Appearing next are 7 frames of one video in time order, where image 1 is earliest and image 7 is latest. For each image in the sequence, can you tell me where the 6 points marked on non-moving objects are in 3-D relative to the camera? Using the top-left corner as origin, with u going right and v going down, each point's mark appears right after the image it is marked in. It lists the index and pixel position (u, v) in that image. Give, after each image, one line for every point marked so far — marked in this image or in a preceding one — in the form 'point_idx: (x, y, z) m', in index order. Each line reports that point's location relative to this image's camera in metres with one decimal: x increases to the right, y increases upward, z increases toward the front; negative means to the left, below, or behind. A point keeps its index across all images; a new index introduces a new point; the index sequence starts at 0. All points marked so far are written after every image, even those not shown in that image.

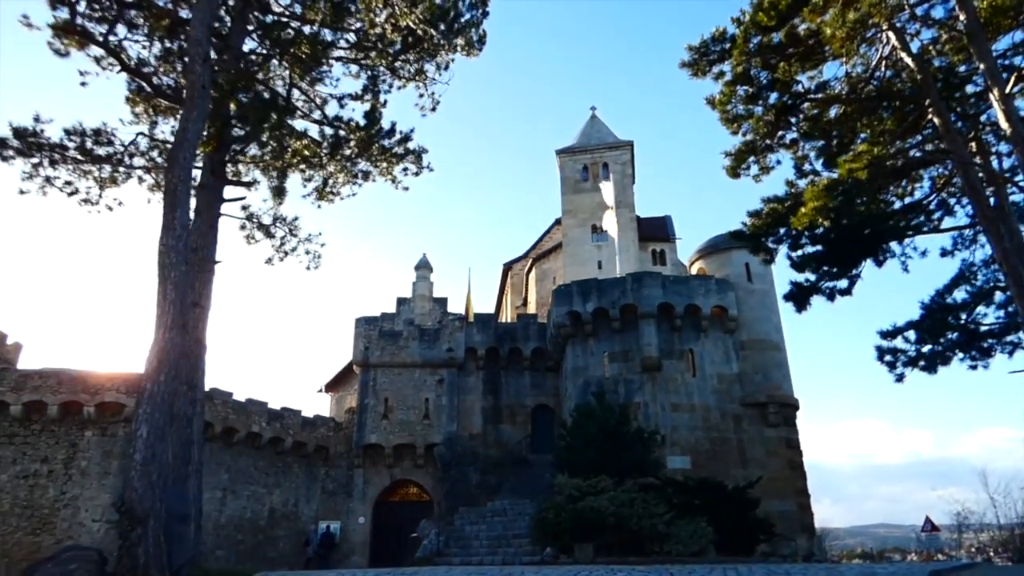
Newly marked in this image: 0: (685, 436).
0: (+5.1, -4.4, +19.1) m
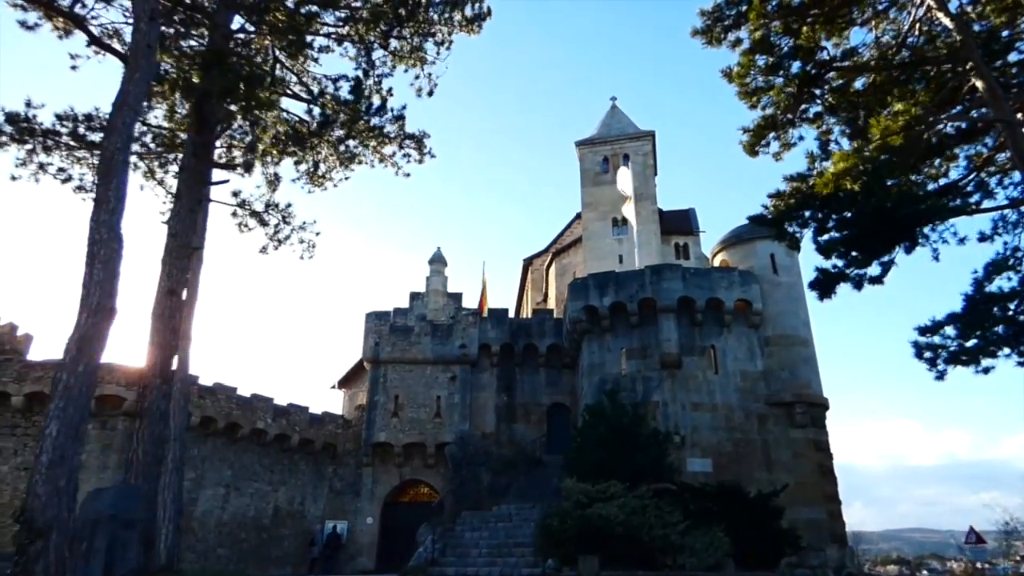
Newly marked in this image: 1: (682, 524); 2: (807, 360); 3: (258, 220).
0: (+5.4, -4.1, +18.1) m
1: (+2.8, -3.9, +10.8) m
2: (+8.7, -2.2, +19.2) m
3: (-5.6, +1.6, +13.7) m
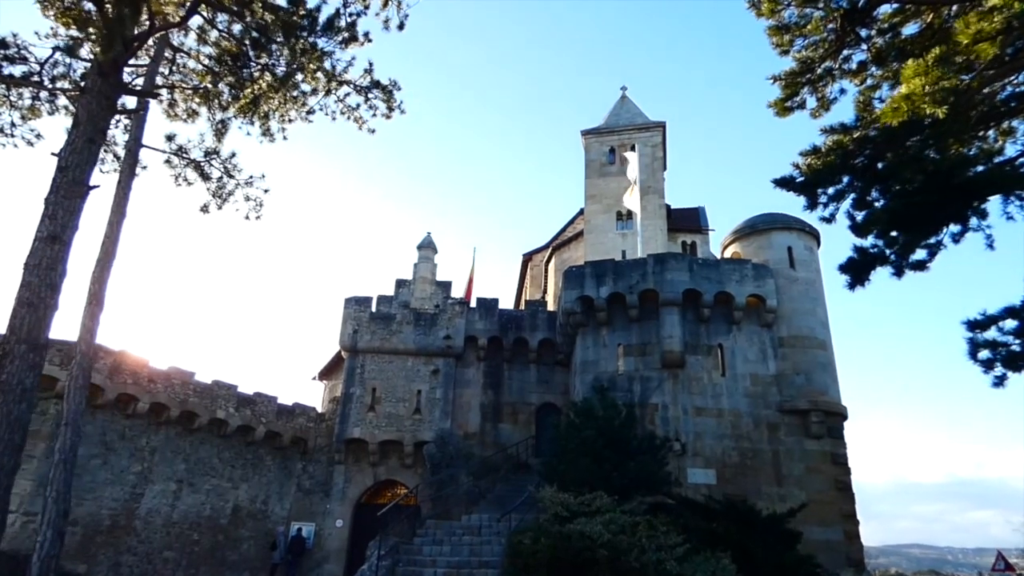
0: (+4.9, -3.9, +16.2) m
1: (+2.3, -3.6, +9.0) m
2: (+8.3, -2.0, +17.3) m
3: (-5.9, +2.2, +12.0) m
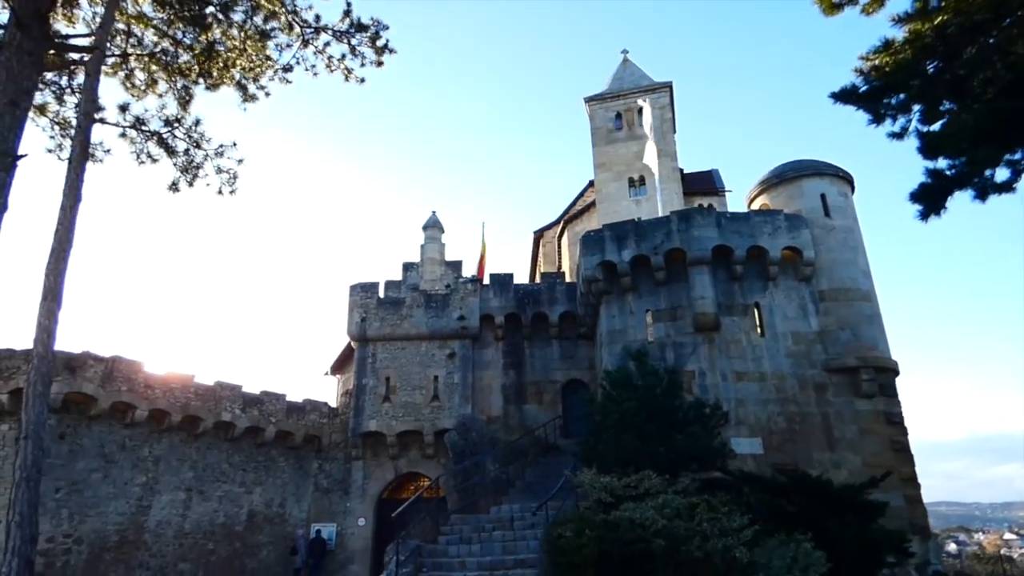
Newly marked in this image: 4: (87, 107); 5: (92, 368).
0: (+5.5, -2.9, +14.9) m
1: (+2.8, -2.9, +7.7) m
2: (+8.8, -0.7, +15.9) m
3: (-5.8, +2.4, +10.7) m
4: (-6.3, +2.7, +9.7) m
5: (-9.4, -1.7, +14.5) m
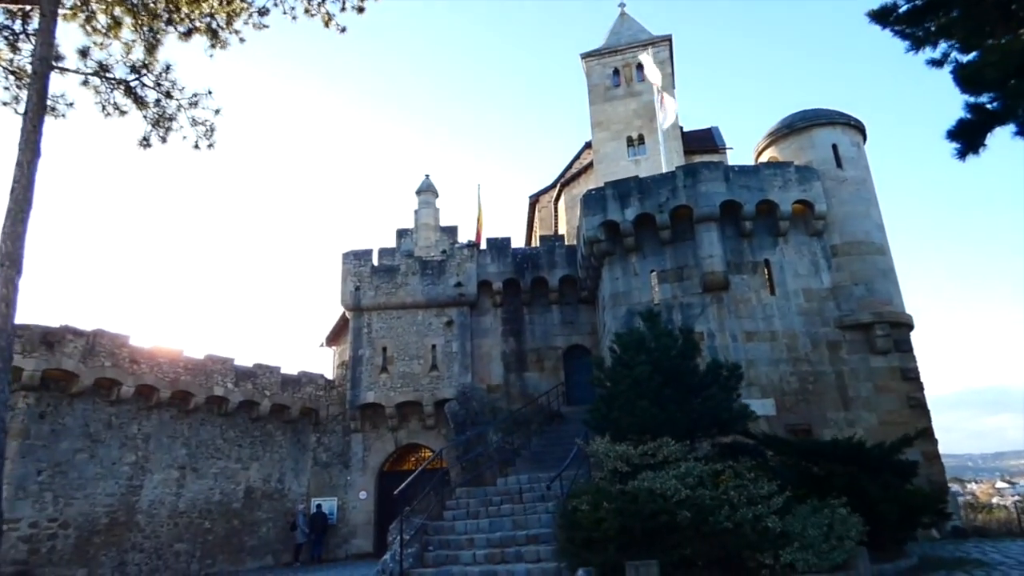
0: (+5.6, -1.9, +14.4) m
1: (+2.9, -2.3, +7.2) m
2: (+8.8, +0.4, +15.3) m
3: (-5.8, +2.8, +9.9) m
4: (-6.3, +3.2, +8.8) m
5: (-9.3, -1.2, +13.8) m
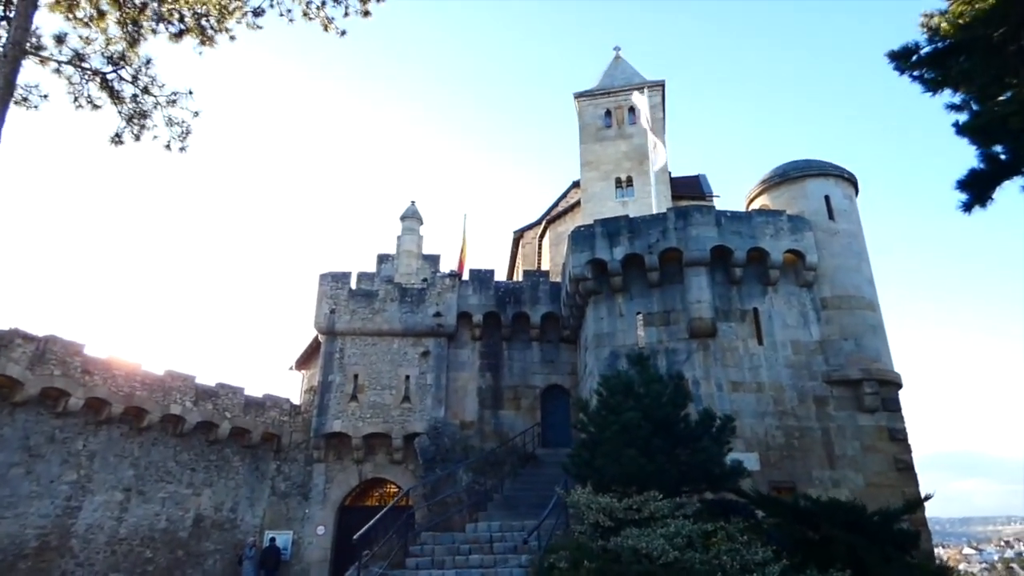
0: (+5.1, -2.9, +13.9) m
1: (+2.6, -2.8, +6.6) m
2: (+8.4, -0.9, +15.0) m
3: (-5.8, +2.8, +9.3) m
4: (-6.3, +3.2, +8.2) m
5: (-9.7, -1.2, +12.9) m
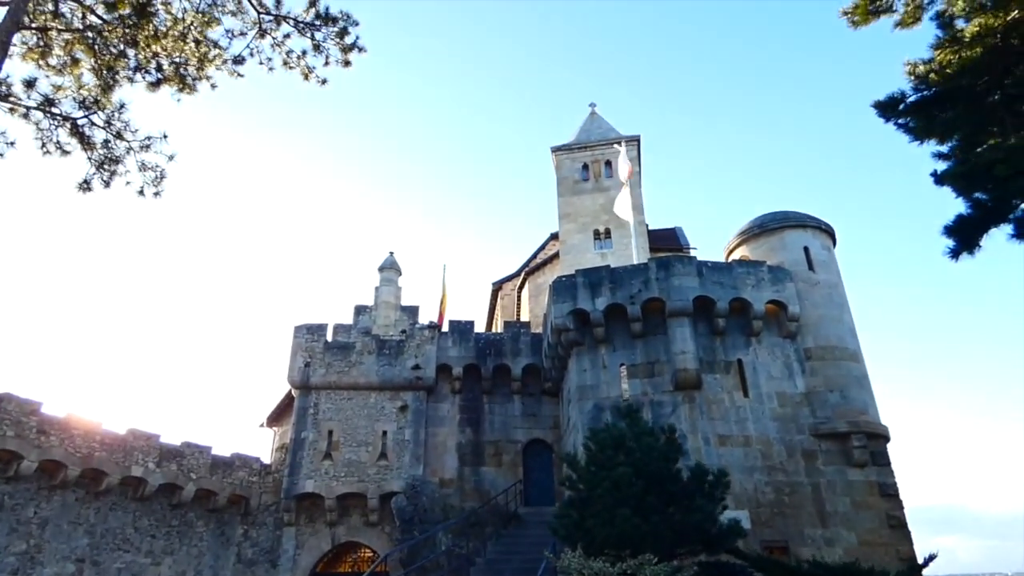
0: (+4.7, -4.0, +13.5) m
1: (+2.5, -3.3, +6.1) m
2: (+7.9, -2.1, +14.9) m
3: (-6.1, +2.0, +9.0) m
4: (-6.5, +2.5, +7.9) m
5: (-10.1, -2.2, +12.1) m
